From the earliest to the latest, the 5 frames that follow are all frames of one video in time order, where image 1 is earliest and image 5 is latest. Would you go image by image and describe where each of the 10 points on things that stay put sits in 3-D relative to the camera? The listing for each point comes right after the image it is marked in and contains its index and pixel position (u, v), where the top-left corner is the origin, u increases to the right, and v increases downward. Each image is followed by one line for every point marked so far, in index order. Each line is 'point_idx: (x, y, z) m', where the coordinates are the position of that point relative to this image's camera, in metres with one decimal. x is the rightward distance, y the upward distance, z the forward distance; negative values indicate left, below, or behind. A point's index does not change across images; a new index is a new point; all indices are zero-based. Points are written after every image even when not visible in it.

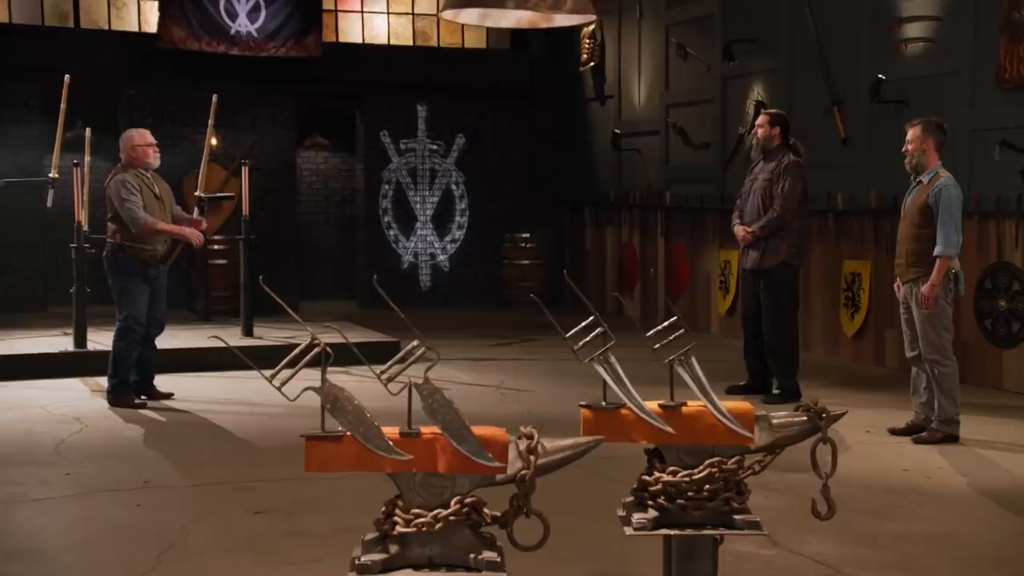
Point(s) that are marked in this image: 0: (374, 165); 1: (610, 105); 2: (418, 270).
0: (-1.2, +1.1, +13.5) m
1: (+0.8, +1.6, +13.3) m
2: (-0.9, +0.2, +13.7) m
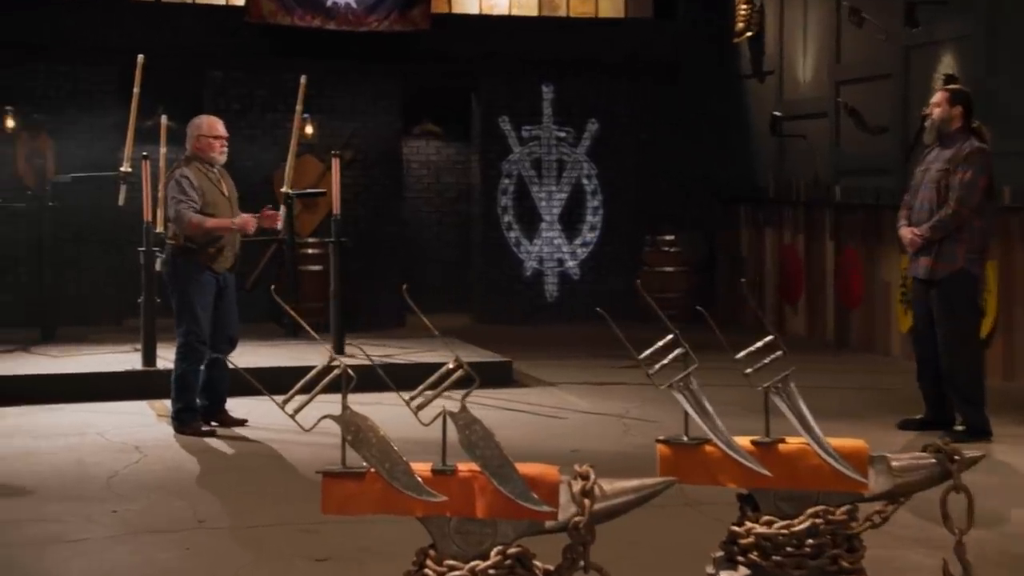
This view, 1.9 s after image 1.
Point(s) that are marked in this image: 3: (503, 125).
0: (-0.2, +1.0, +11.8) m
1: (+1.8, +1.5, +11.3) m
2: (+0.2, +0.1, +11.9) m
3: (0.0, +1.2, +11.8) m
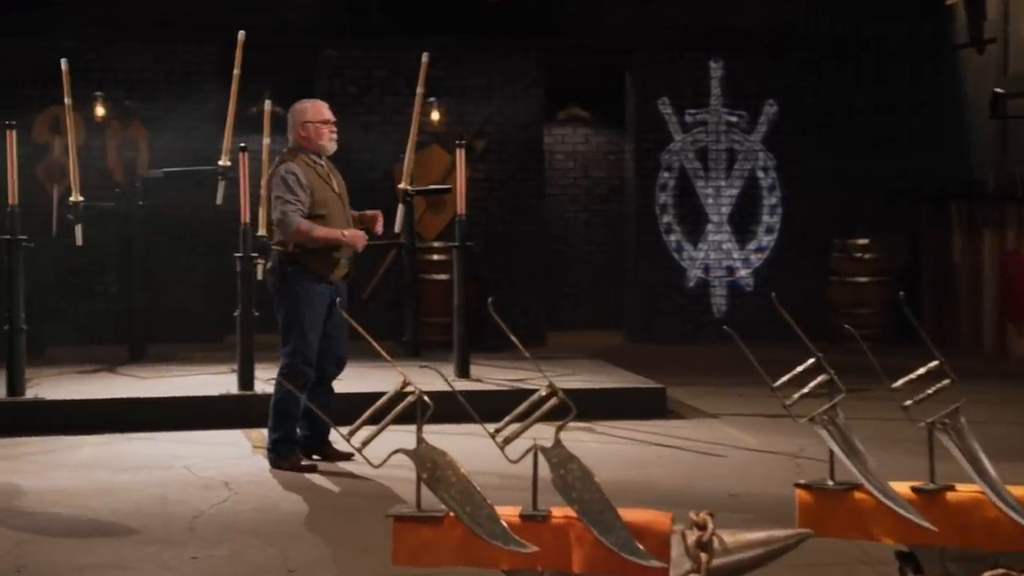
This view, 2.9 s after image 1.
0: (+0.8, +0.9, +10.1) m
1: (+2.8, +1.4, +9.4) m
2: (+1.2, 0.0, +10.2) m
3: (+1.0, +1.1, +10.1) m
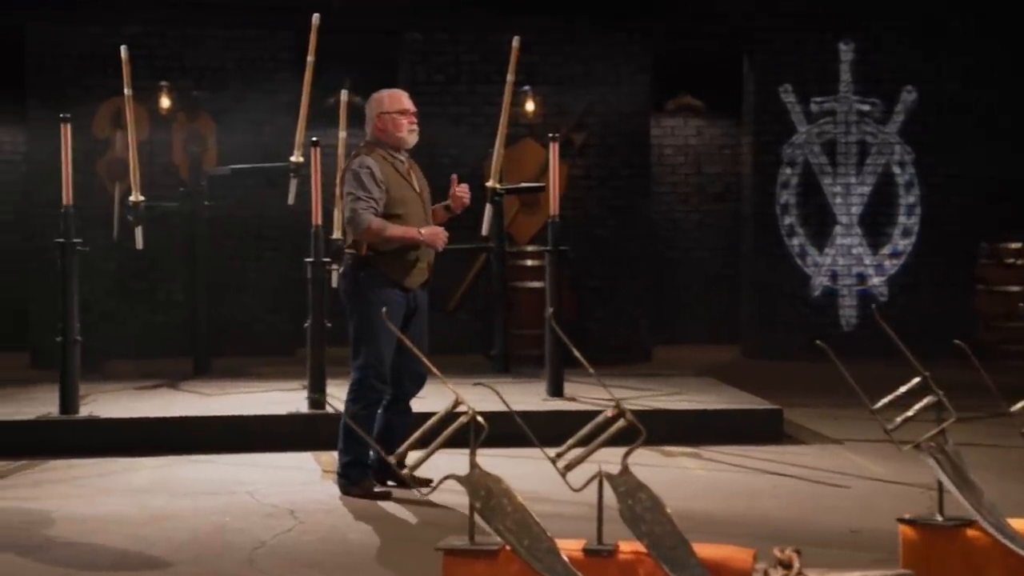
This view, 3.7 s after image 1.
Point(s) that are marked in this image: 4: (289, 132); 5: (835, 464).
0: (+1.4, +0.8, +9.1) m
1: (+3.3, +1.3, +8.3) m
2: (+1.8, -0.1, +9.1) m
3: (+1.5, +1.1, +9.0) m
4: (-1.2, +0.9, +9.1) m
5: (+1.3, -0.7, +6.4) m
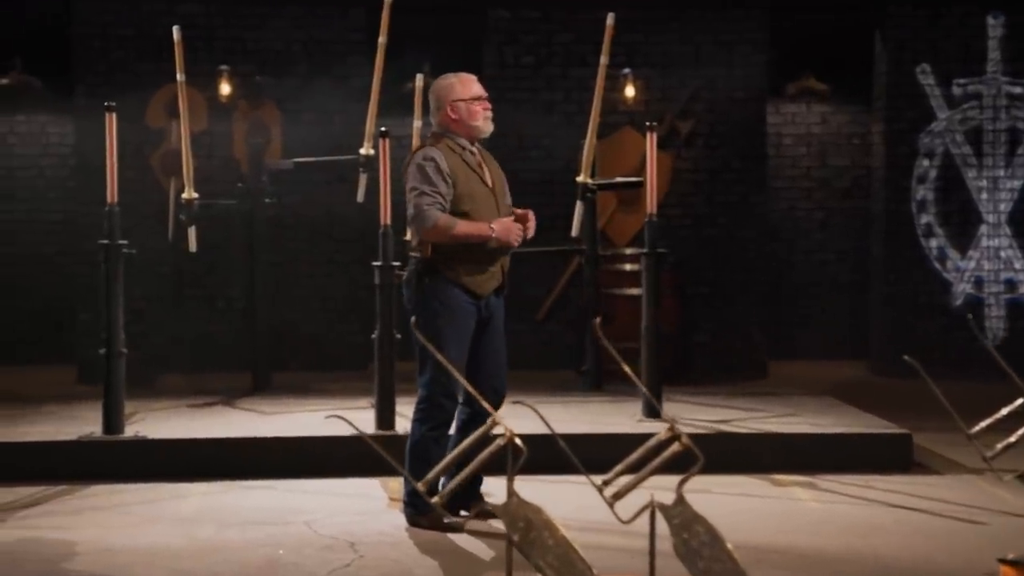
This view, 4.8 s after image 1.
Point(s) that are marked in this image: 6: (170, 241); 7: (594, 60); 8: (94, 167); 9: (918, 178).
0: (+1.9, +0.8, +8.0) m
1: (+3.7, +1.2, +7.2) m
2: (+2.3, -0.1, +8.0) m
3: (+2.0, +1.0, +8.0) m
4: (-0.8, +0.8, +8.2) m
5: (+1.6, -0.7, +5.4) m
6: (-1.7, +0.2, +8.1) m
7: (+0.4, +1.1, +7.8) m
8: (-2.1, +0.6, +7.9) m
9: (+2.0, +0.5, +8.0) m
